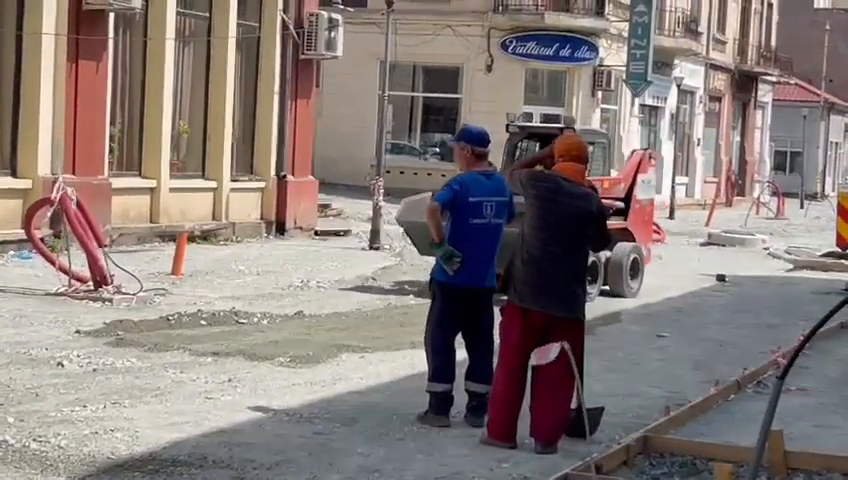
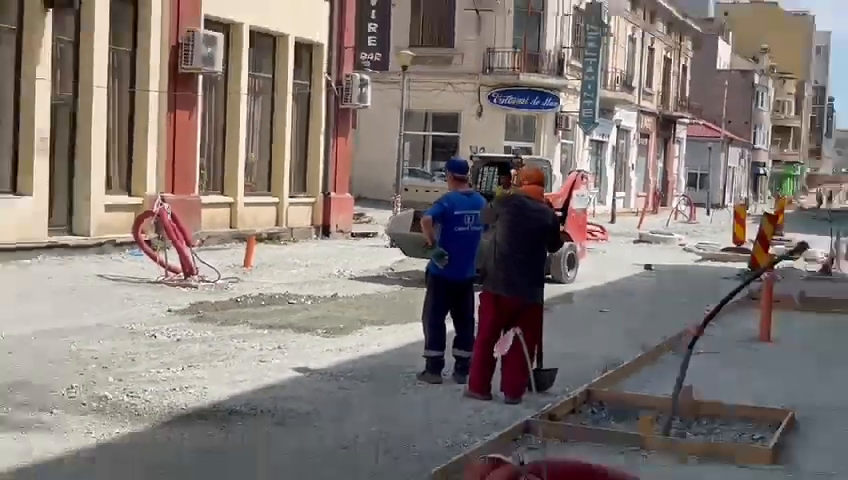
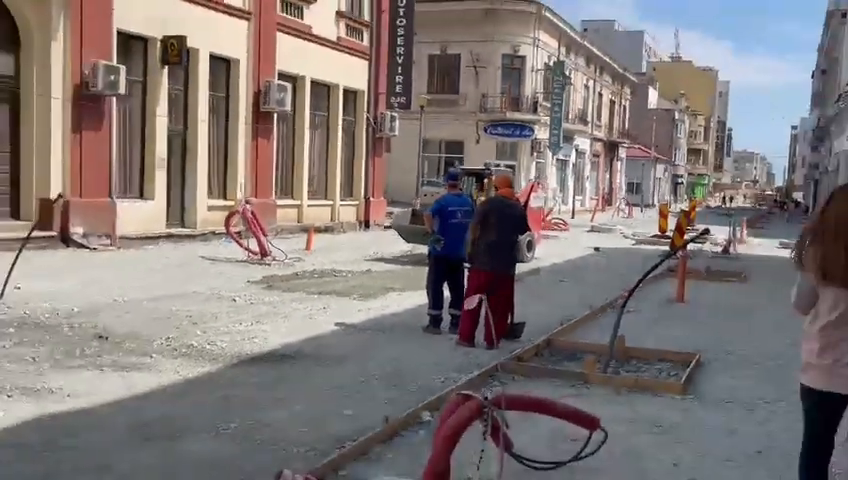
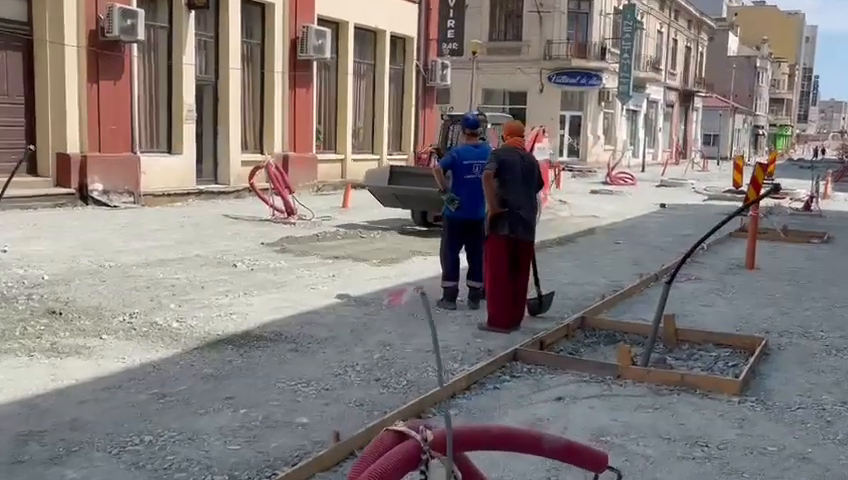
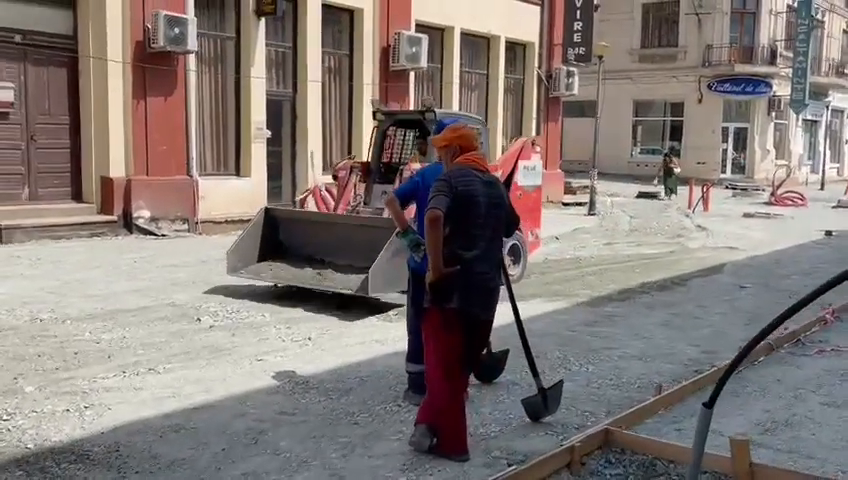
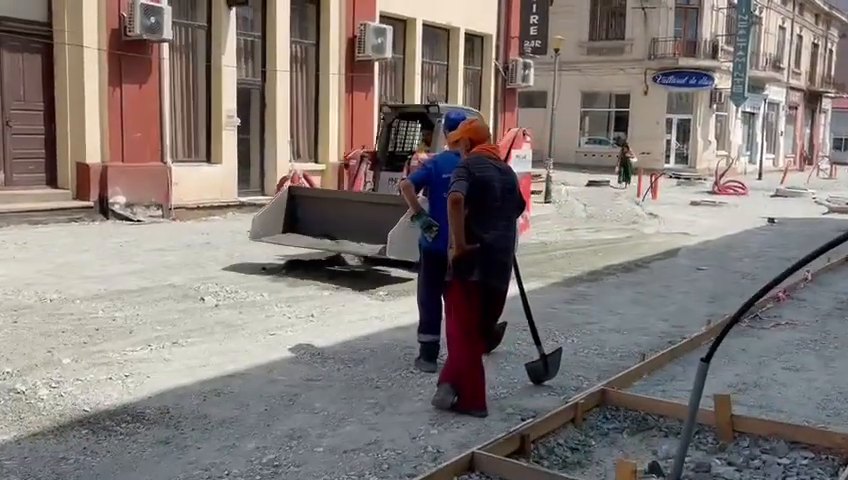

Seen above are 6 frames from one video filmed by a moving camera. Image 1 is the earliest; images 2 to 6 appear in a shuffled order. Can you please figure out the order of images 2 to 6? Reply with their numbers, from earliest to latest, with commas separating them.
2, 3, 4, 6, 5
